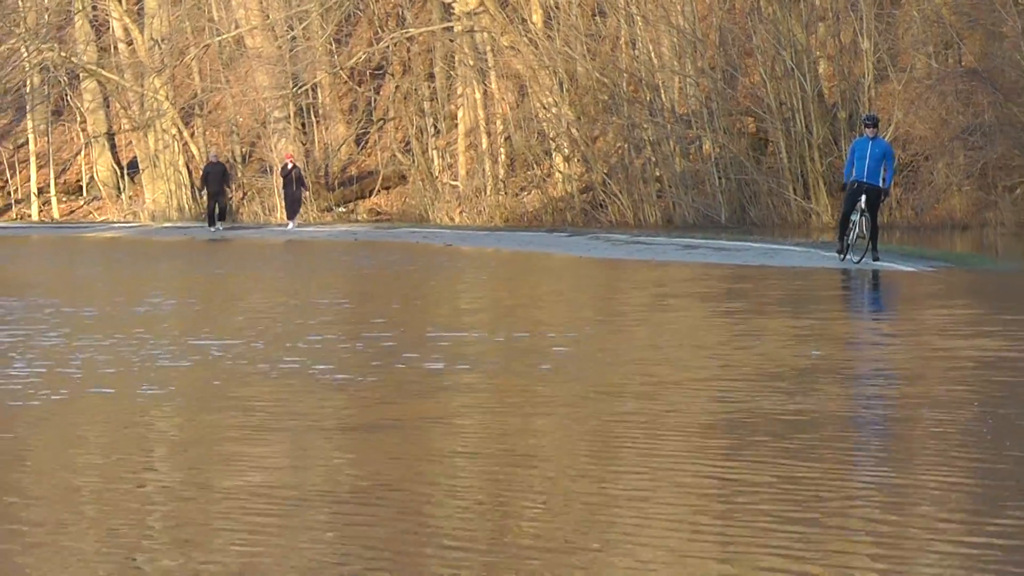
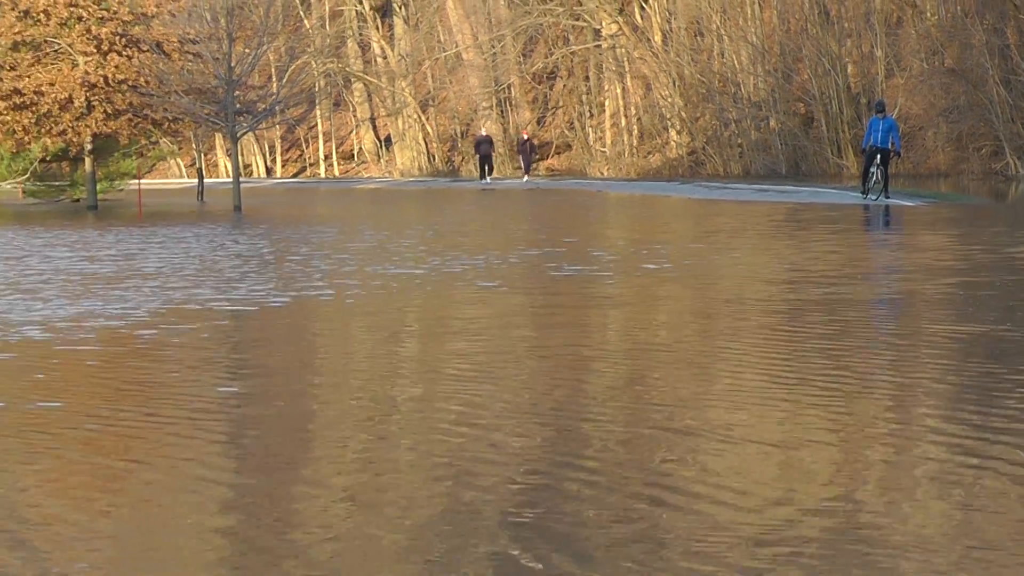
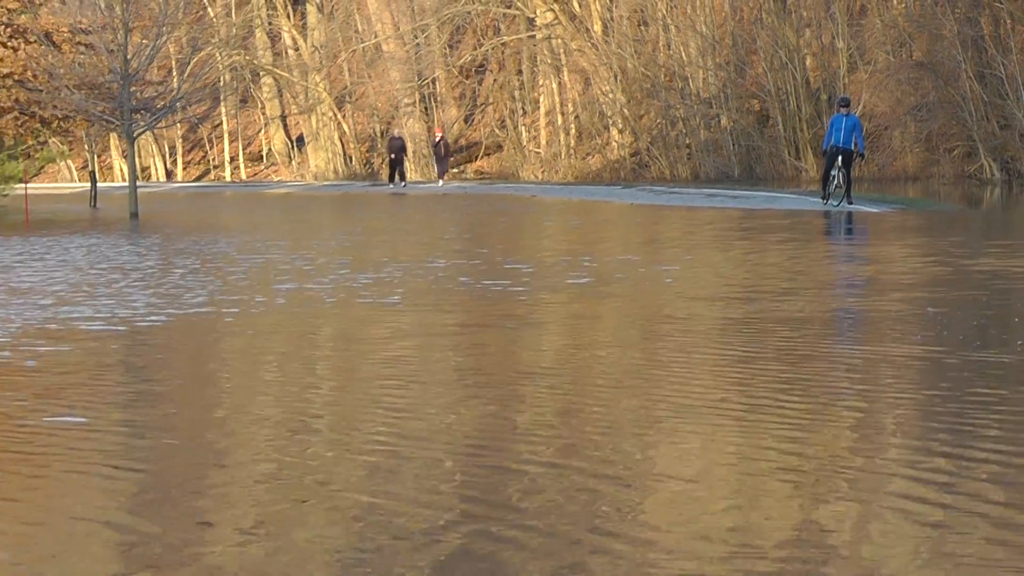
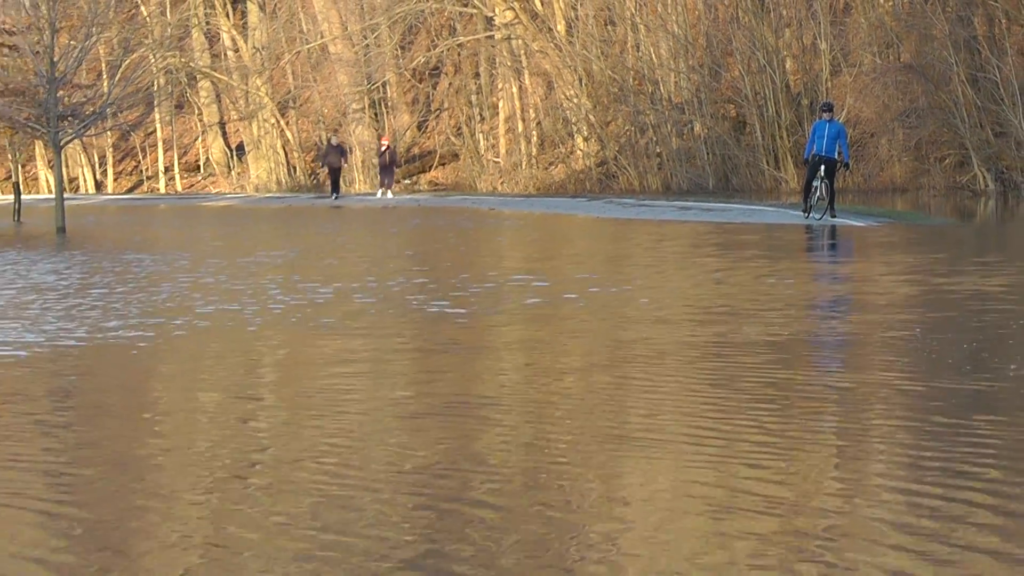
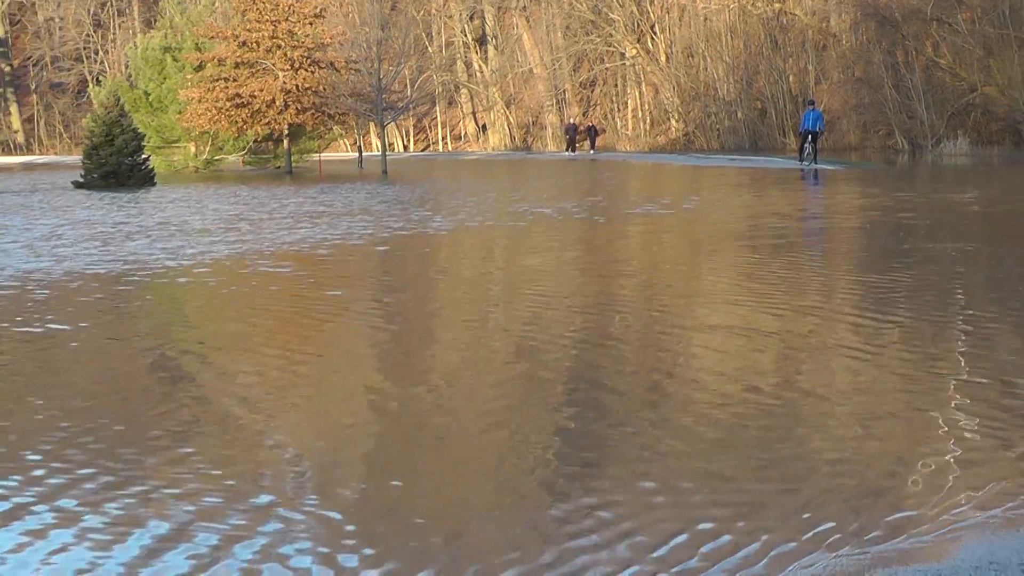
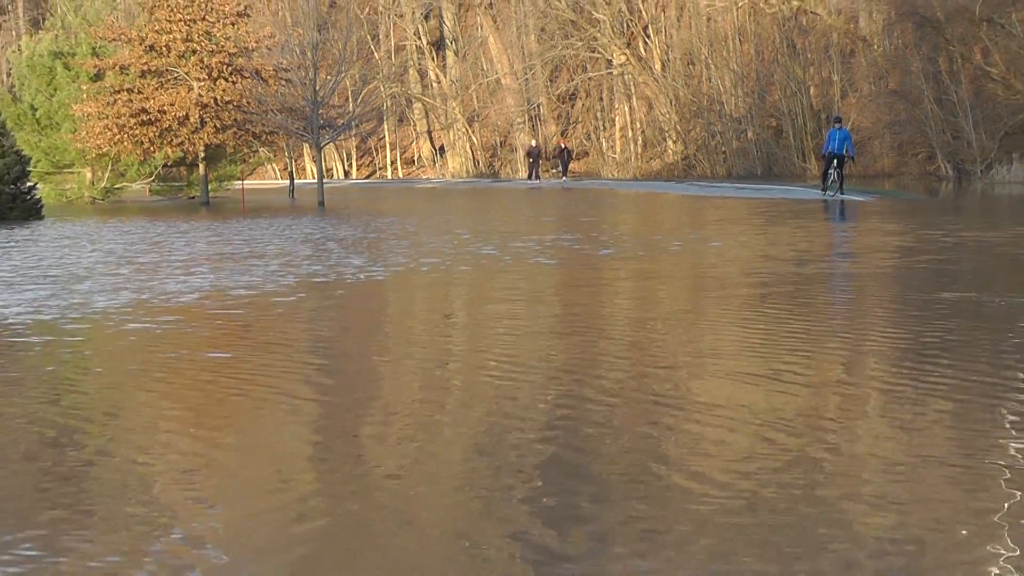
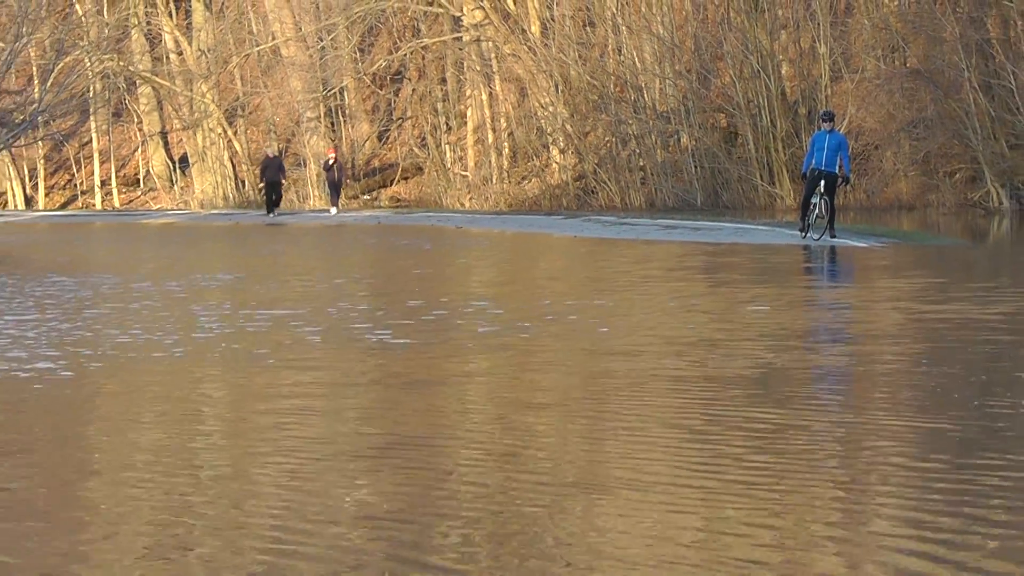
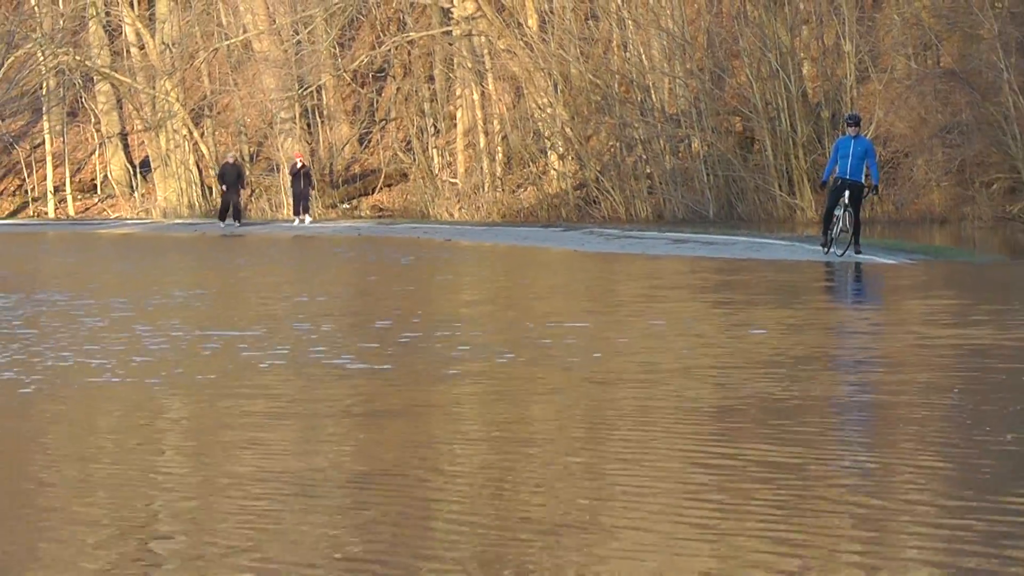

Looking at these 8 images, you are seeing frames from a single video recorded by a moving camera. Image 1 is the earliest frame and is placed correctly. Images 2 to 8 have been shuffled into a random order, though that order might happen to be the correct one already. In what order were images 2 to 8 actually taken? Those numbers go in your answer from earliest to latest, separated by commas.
8, 7, 4, 3, 2, 6, 5
